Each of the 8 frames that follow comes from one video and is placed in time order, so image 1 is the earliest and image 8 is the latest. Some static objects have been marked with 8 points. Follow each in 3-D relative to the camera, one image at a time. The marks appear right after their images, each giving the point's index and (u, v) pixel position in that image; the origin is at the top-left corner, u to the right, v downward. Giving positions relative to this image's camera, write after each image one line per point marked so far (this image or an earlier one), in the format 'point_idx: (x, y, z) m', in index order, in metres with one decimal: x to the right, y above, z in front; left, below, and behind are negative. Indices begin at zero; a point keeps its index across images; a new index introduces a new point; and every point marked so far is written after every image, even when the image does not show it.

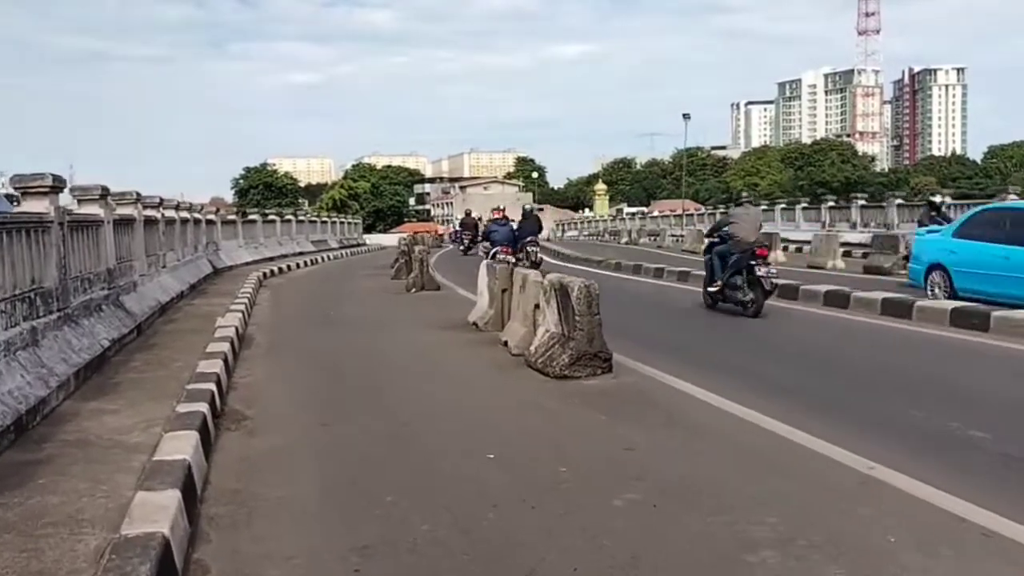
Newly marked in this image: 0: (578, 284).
0: (+0.6, 0.0, +8.1) m
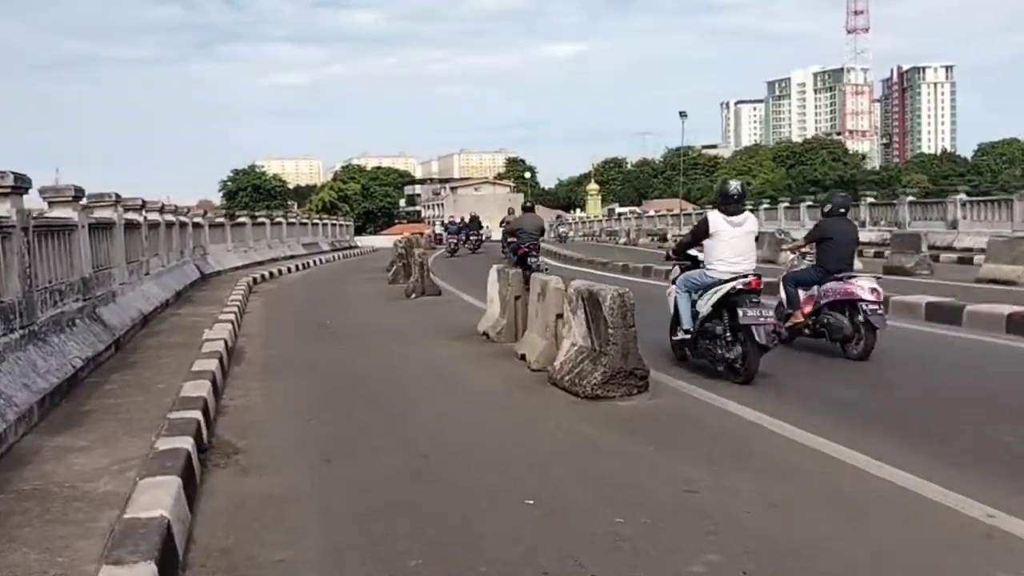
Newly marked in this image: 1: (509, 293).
0: (+0.8, 0.0, +7.2) m
1: (0.0, 0.0, +10.5) m
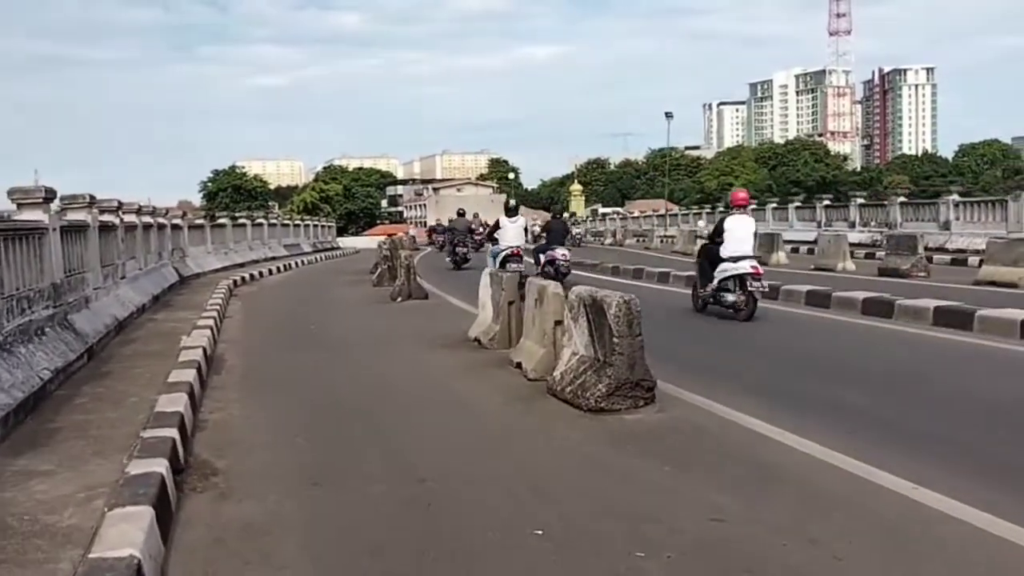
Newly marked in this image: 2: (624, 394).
0: (+0.8, -0.1, +6.8) m
1: (-0.1, -0.1, +10.1) m
2: (+0.8, -0.8, +6.8) m
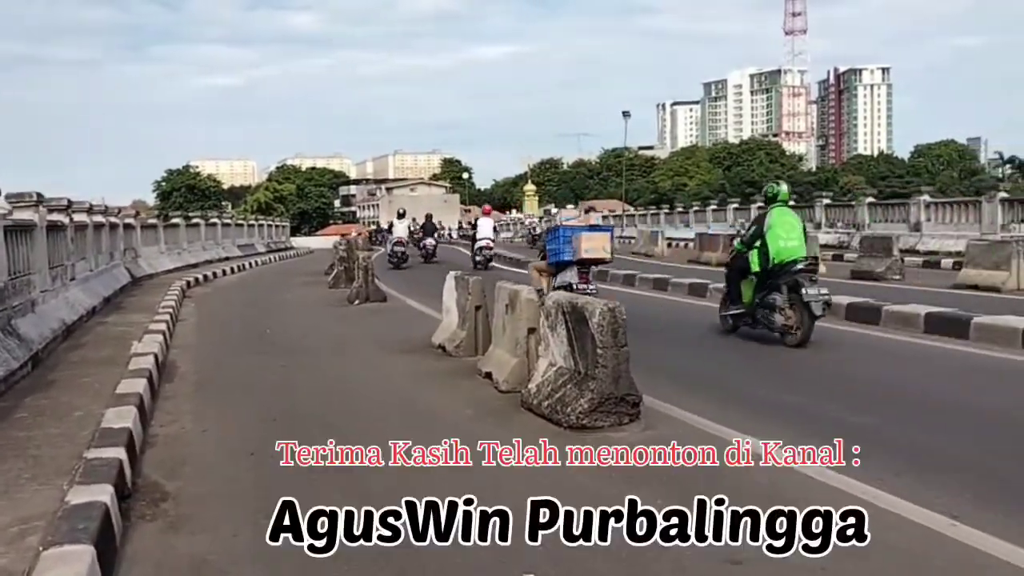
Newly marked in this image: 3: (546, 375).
0: (+0.6, -0.1, +6.4) m
1: (-0.4, -0.1, +9.7) m
2: (+0.7, -0.8, +6.4) m
3: (+0.3, -0.7, +7.0) m
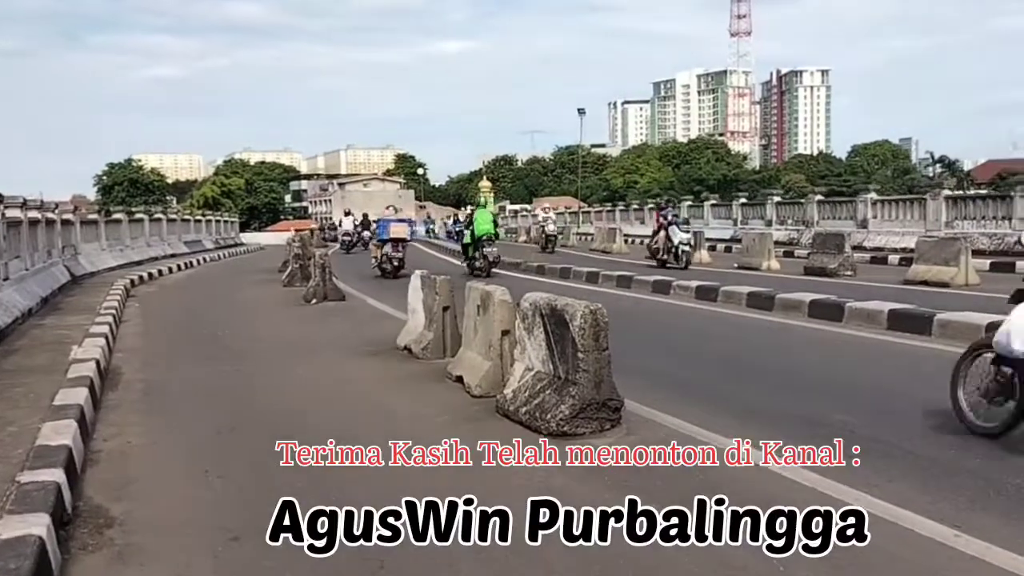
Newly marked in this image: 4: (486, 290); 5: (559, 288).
0: (+0.4, -0.1, +6.0) m
1: (-0.8, -0.1, +9.2) m
2: (+0.5, -0.8, +6.0) m
3: (+0.1, -0.7, +6.6) m
4: (-0.2, 0.0, +7.6) m
5: (+0.8, 0.0, +16.1) m
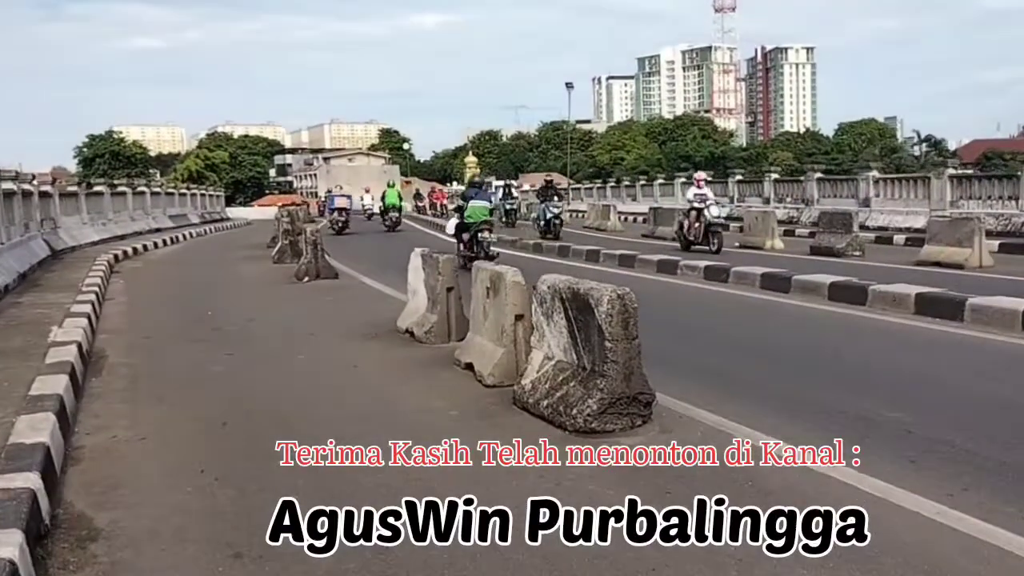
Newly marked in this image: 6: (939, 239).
0: (+0.6, 0.0, +5.5) m
1: (-0.7, 0.0, +8.7) m
2: (+0.6, -0.7, +5.5) m
3: (+0.2, -0.6, +6.1) m
4: (-0.1, +0.1, +7.1) m
5: (+0.8, +0.4, +15.5) m
6: (+7.1, +0.8, +15.2) m
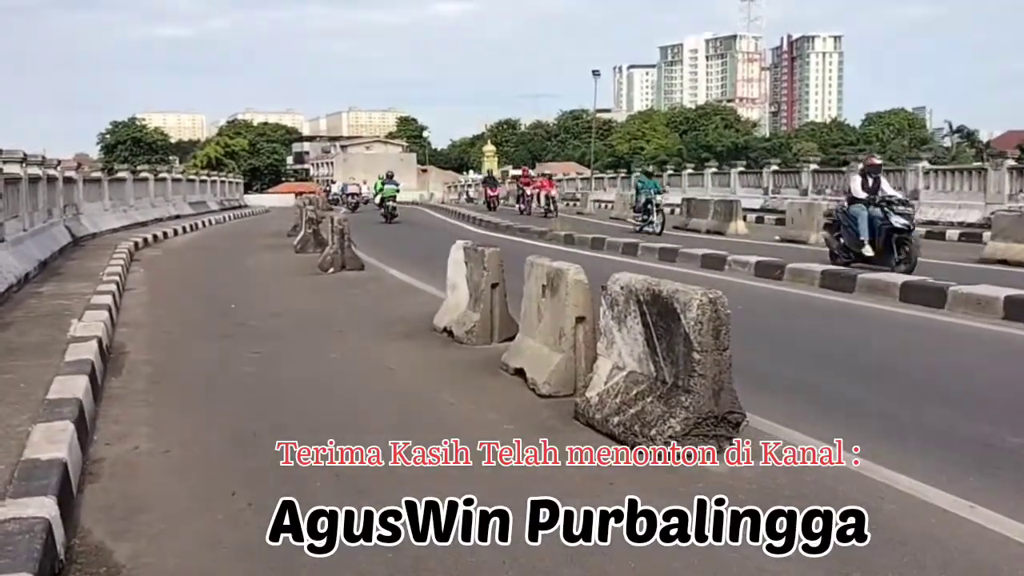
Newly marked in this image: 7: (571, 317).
0: (+1.0, 0.0, +4.8) m
1: (-0.2, +0.1, +8.1) m
2: (+1.0, -0.8, +4.9) m
3: (+0.6, -0.6, +5.4) m
4: (+0.3, +0.1, +6.5) m
5: (+1.4, +0.5, +14.9) m
6: (+7.7, +0.8, +14.5) m
7: (+0.4, -0.2, +6.2) m
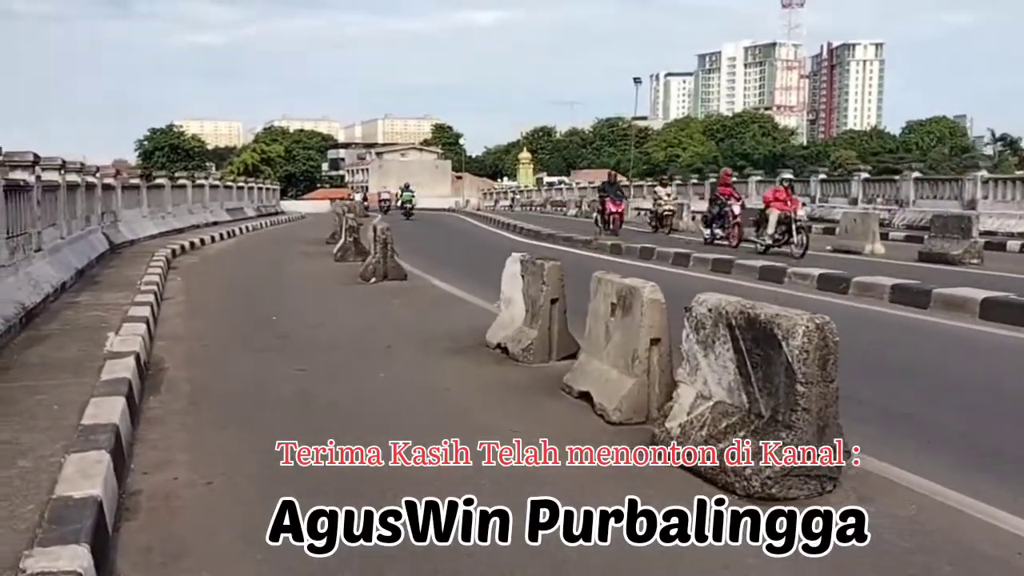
0: (+1.4, -0.2, +4.3) m
1: (+0.3, -0.1, +7.6) m
2: (+1.4, -0.9, +4.4) m
3: (+1.0, -0.7, +4.9) m
4: (+0.7, 0.0, +6.0) m
5: (+2.1, +0.3, +14.3) m
6: (+8.4, +0.6, +13.7) m
7: (+0.8, -0.3, +5.7) m
